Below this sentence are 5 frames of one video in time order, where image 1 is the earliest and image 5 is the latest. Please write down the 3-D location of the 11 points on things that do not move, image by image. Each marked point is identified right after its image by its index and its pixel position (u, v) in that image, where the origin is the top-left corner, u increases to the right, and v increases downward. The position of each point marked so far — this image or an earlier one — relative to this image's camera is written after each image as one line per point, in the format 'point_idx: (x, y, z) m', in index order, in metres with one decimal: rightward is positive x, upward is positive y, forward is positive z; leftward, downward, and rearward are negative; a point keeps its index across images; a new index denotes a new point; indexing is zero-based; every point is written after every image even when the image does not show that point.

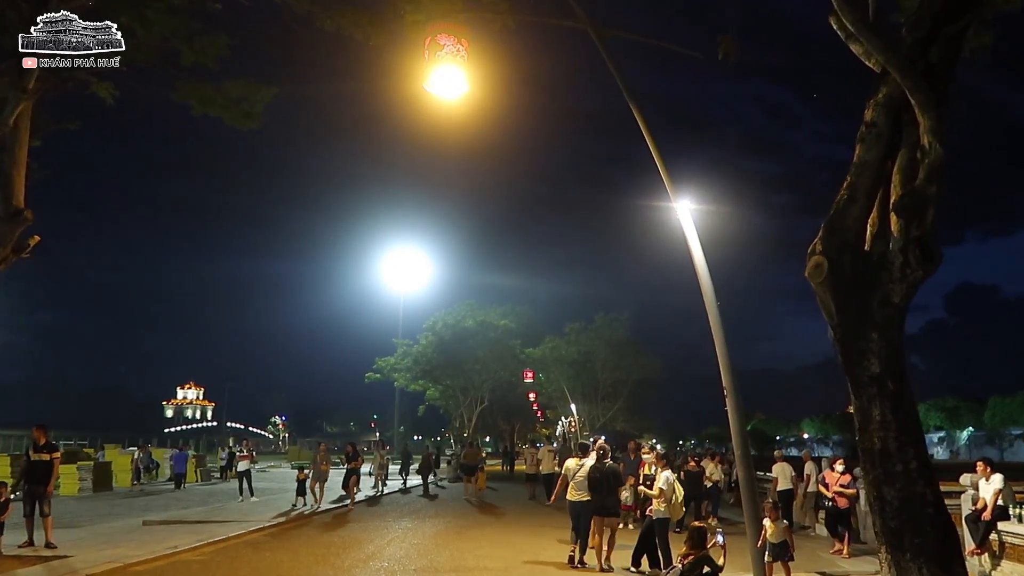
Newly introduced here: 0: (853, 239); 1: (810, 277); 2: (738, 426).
0: (+3.1, +0.4, +7.4) m
1: (+2.7, +0.1, +7.4) m
2: (+3.2, -1.9, +11.6) m
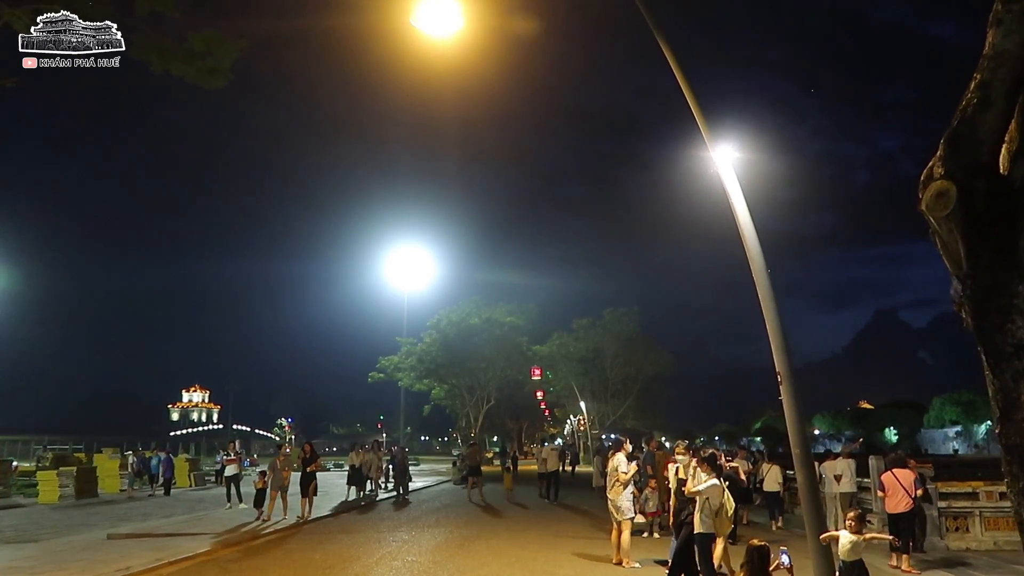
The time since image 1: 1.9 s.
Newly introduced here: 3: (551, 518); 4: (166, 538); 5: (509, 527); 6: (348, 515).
0: (+3.1, +0.8, +5.4) m
1: (+2.7, +0.5, +5.4) m
2: (+3.3, -1.5, +9.6) m
3: (+0.8, -5.1, +18.1) m
4: (-6.2, -4.5, +14.8) m
5: (-0.1, -4.8, +16.5) m
6: (-3.7, -5.0, +18.0) m
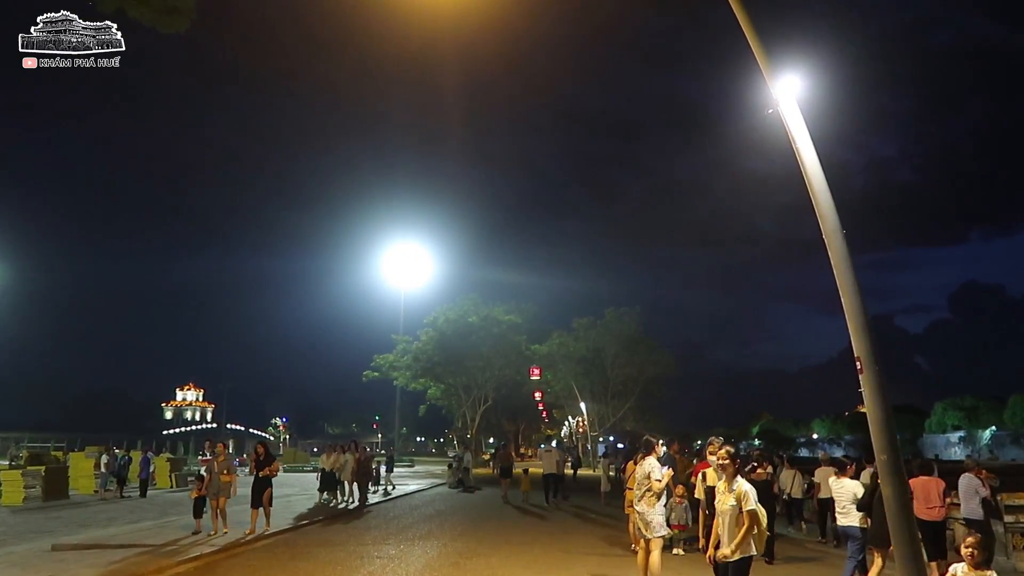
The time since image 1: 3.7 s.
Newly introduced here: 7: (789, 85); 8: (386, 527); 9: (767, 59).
0: (+3.2, +1.2, +3.5) m
1: (+2.9, +0.9, +3.5) m
2: (+3.4, -1.2, +7.7) m
3: (+0.9, -4.7, +16.2) m
4: (-6.1, -4.1, +12.8) m
5: (-0.1, -4.4, +14.6) m
6: (-3.6, -4.6, +16.1) m
7: (+2.7, +2.0, +8.2) m
8: (-2.5, -4.6, +15.8) m
9: (+2.6, +2.4, +8.5) m
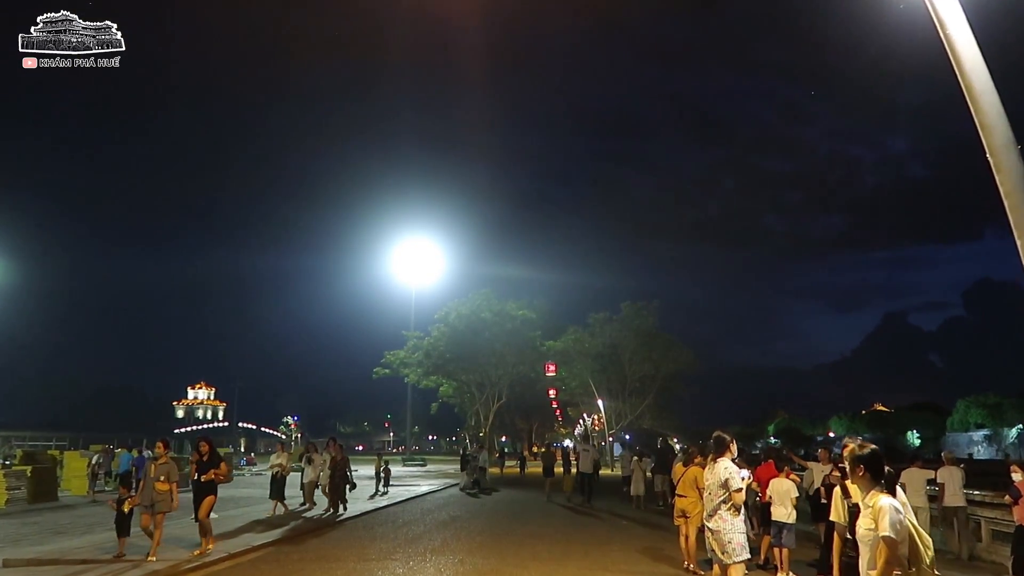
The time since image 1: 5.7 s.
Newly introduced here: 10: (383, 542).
0: (+3.5, +1.6, +1.4) m
1: (+3.1, +1.3, +1.4) m
2: (+3.7, -0.8, +5.6) m
3: (+1.3, -4.3, +14.1) m
4: (-5.7, -3.7, +10.9) m
5: (+0.4, -4.0, +12.5) m
6: (-3.2, -4.2, +14.1) m
7: (+3.1, +2.4, +6.1) m
8: (-2.0, -4.2, +13.8) m
9: (+2.9, +2.8, +6.4) m
10: (-2.1, -4.1, +13.2) m
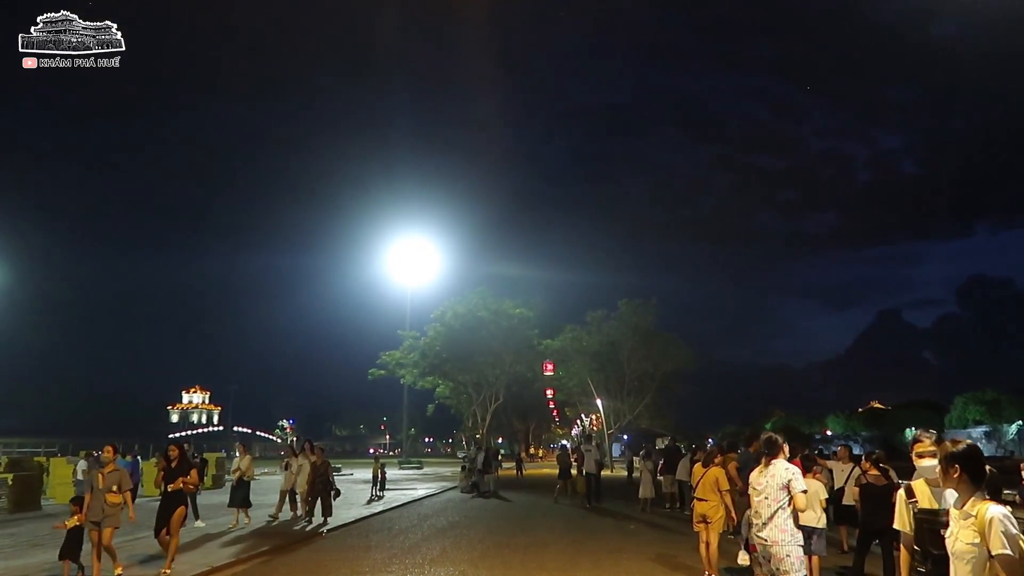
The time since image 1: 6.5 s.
0: (+3.6, +1.8, +0.5) m
1: (+3.2, +1.5, +0.5) m
2: (+3.8, -0.6, +4.7) m
3: (+1.4, -4.1, +13.2) m
4: (-5.6, -3.6, +9.9) m
5: (+0.4, -3.9, +11.6) m
6: (-3.1, -4.1, +13.2) m
7: (+3.1, +2.6, +5.2) m
8: (-1.9, -4.1, +12.9) m
9: (+3.0, +3.0, +5.5) m
10: (-2.0, -3.9, +12.3) m
